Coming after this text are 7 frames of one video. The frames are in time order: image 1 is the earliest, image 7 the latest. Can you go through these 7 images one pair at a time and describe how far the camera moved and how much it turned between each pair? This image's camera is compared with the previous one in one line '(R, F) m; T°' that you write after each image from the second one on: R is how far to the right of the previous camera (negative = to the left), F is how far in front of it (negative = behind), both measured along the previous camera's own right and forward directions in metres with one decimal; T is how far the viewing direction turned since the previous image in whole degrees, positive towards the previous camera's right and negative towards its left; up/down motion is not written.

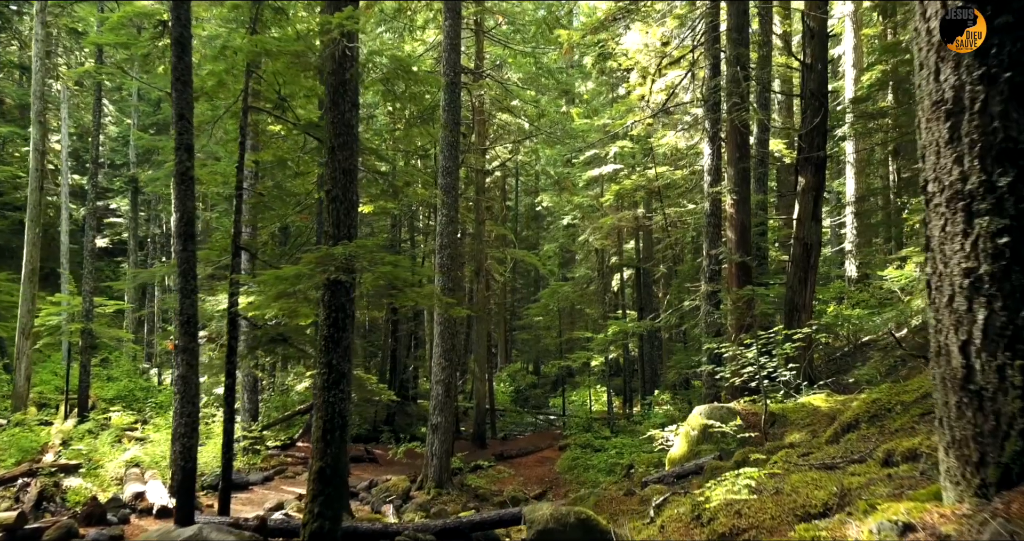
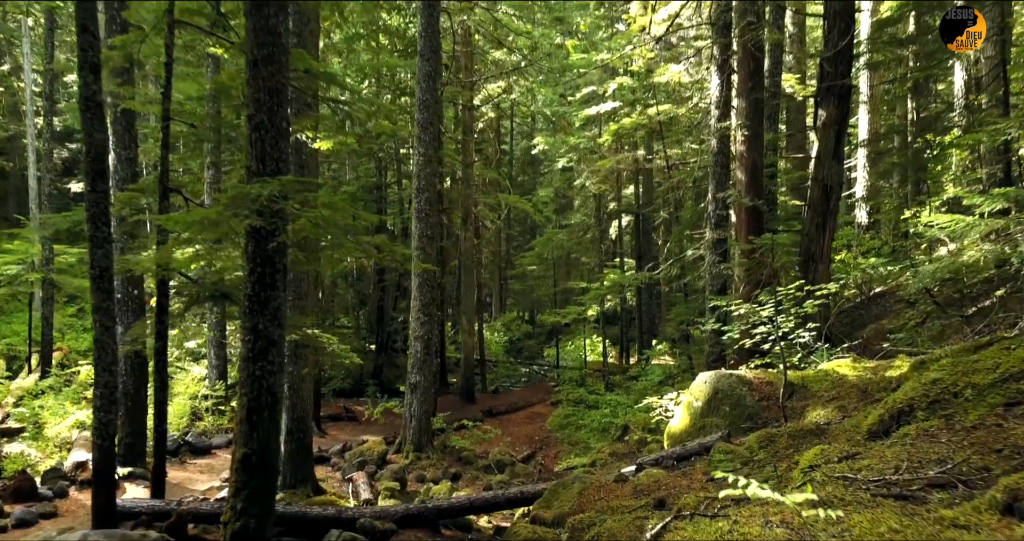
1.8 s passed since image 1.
(+0.2, +1.1) m; 0°
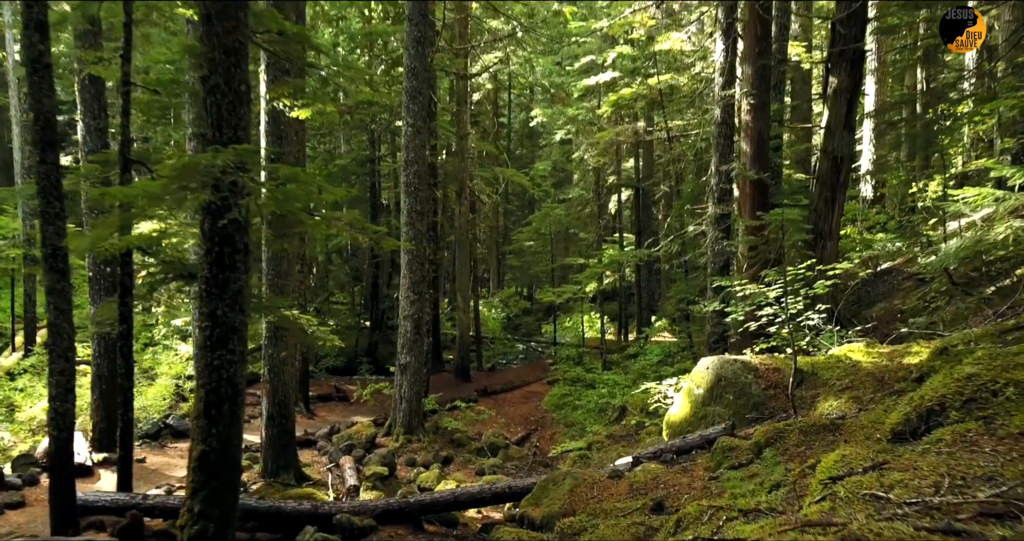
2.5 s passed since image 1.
(+0.1, +0.5) m; 0°
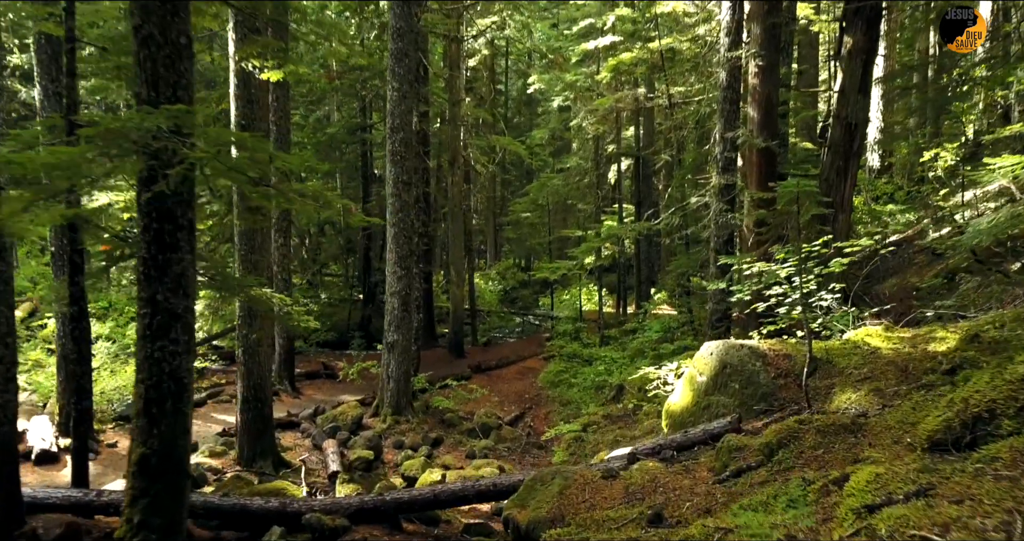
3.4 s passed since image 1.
(+0.1, +0.5) m; 0°
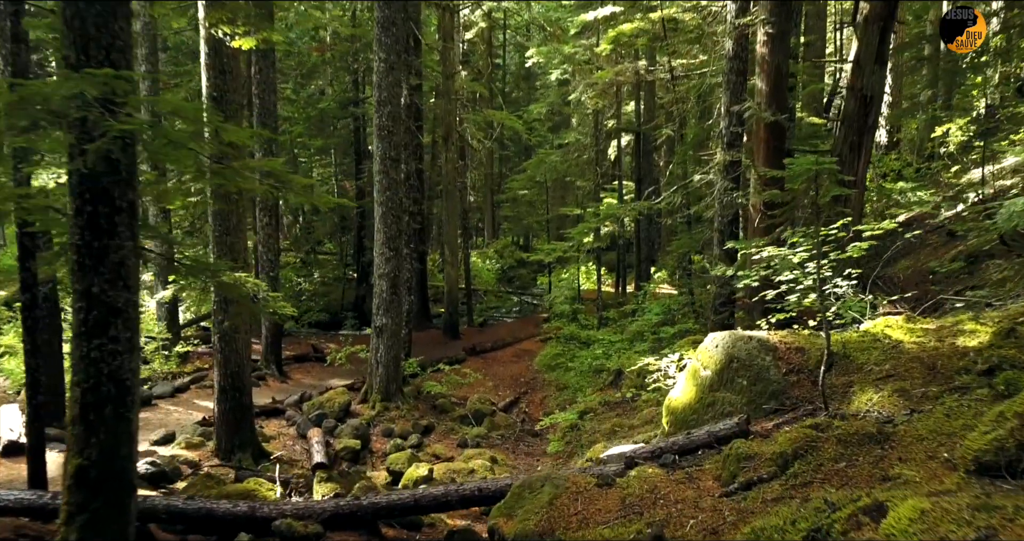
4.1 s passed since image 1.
(+0.1, +0.4) m; 0°
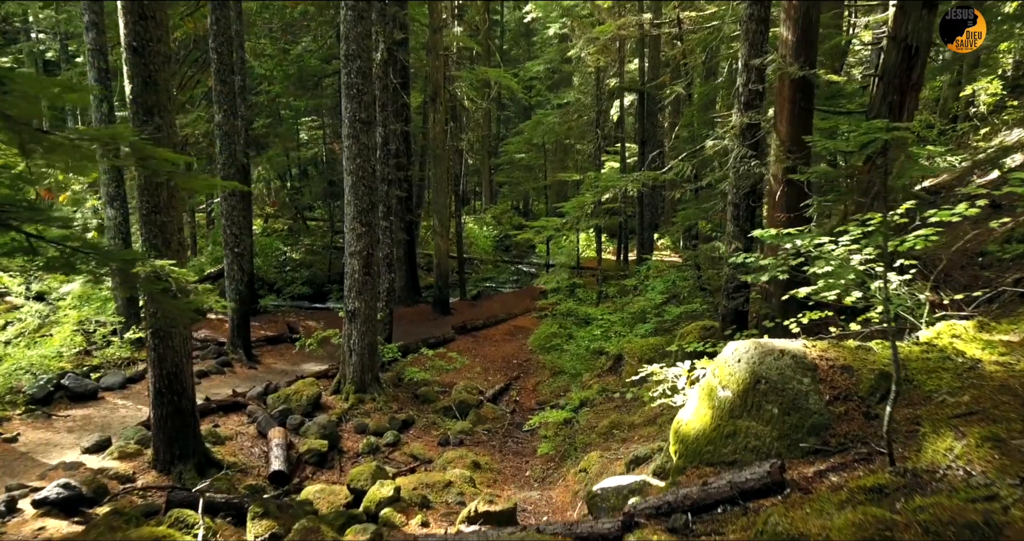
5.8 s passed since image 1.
(+0.2, +1.0) m; 0°
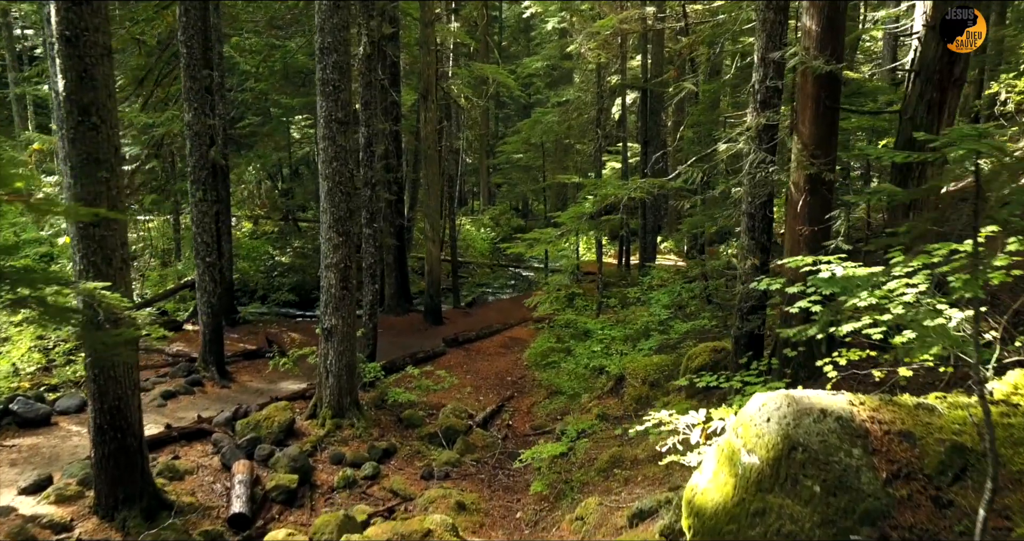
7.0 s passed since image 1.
(+0.1, +0.7) m; 0°
